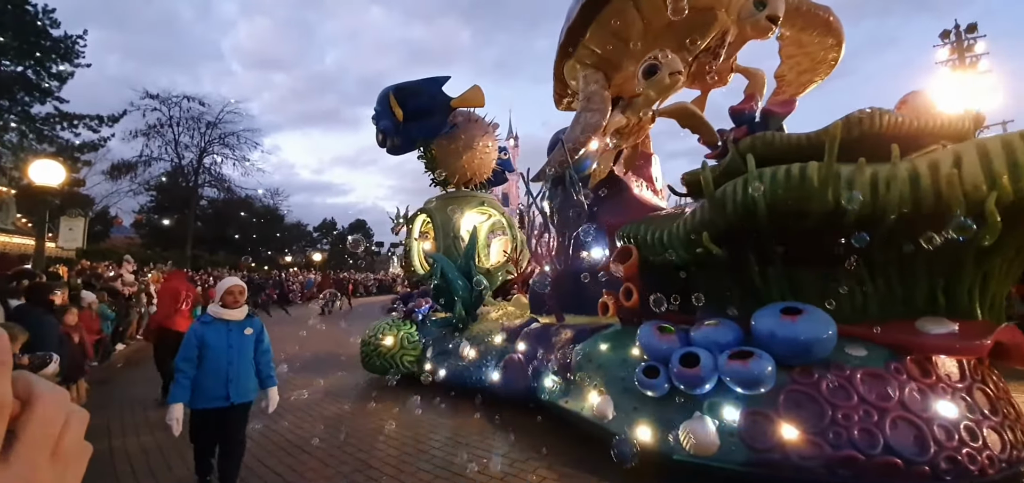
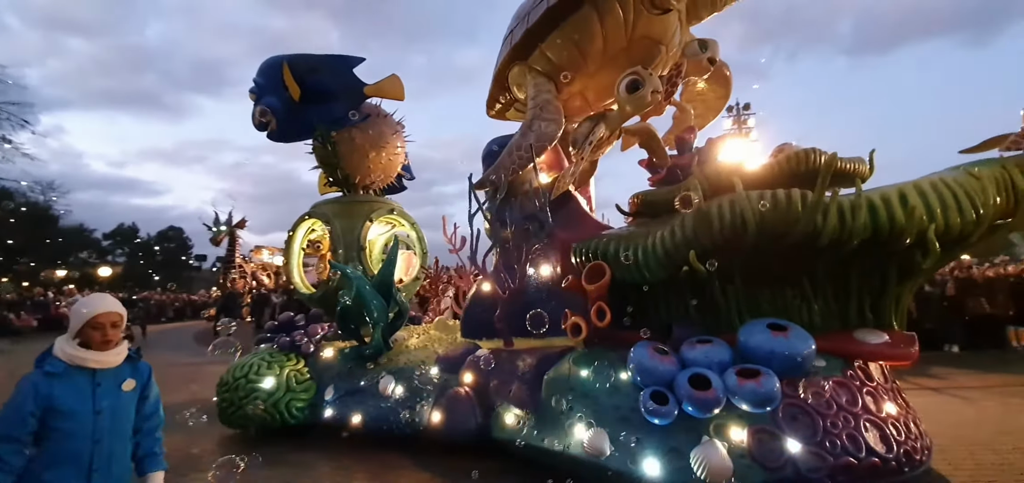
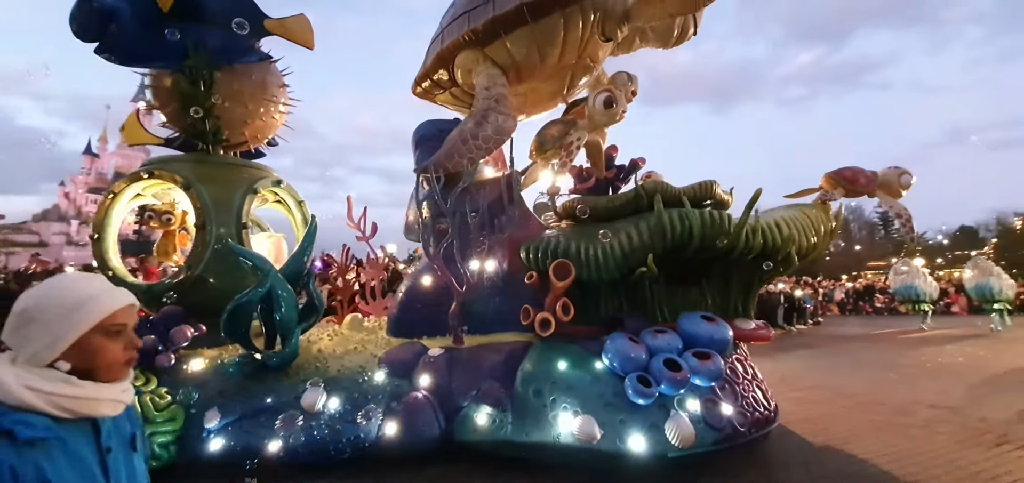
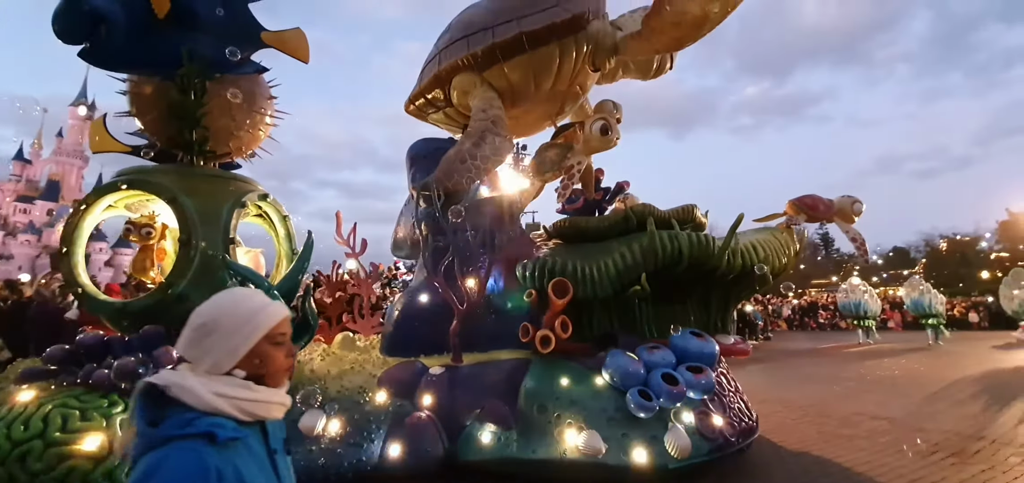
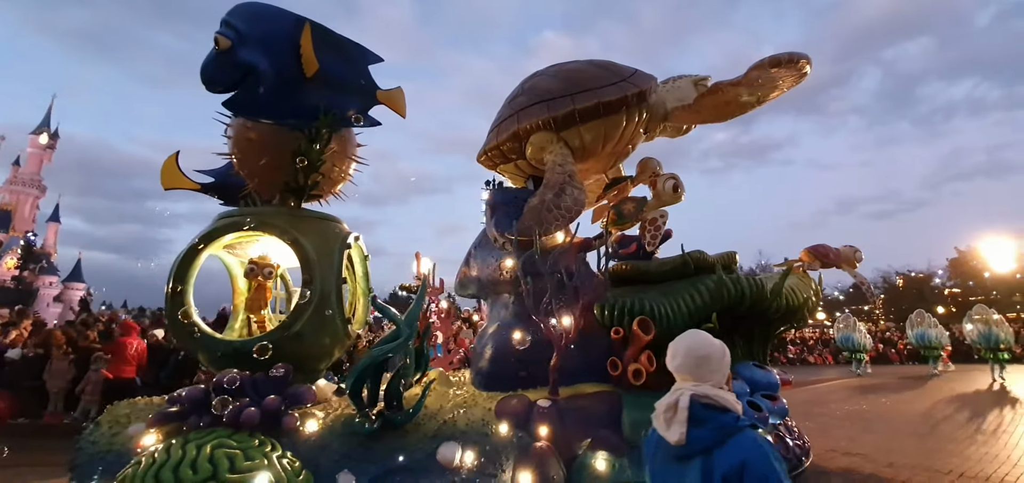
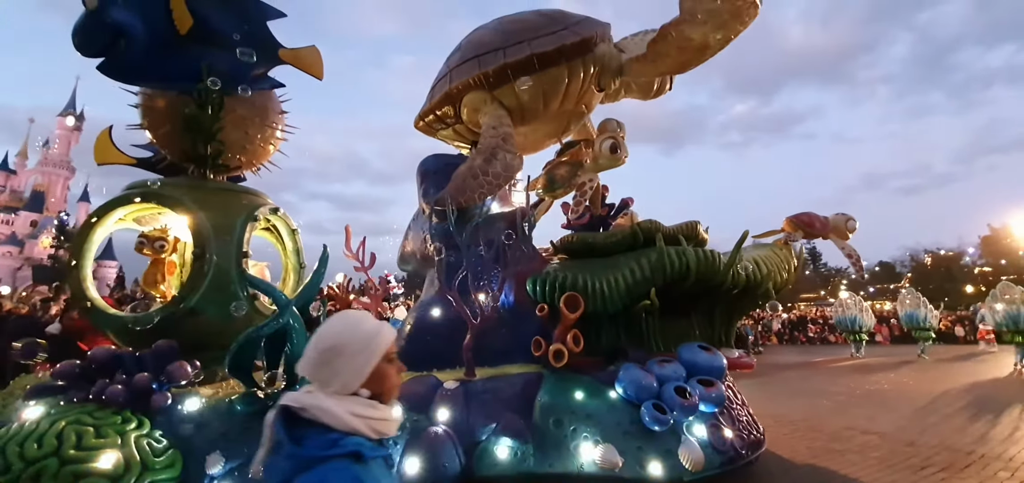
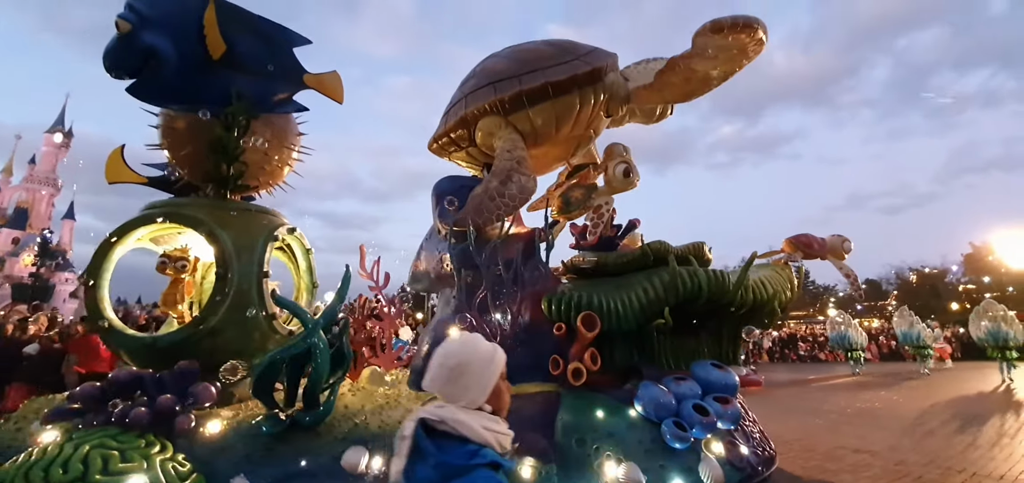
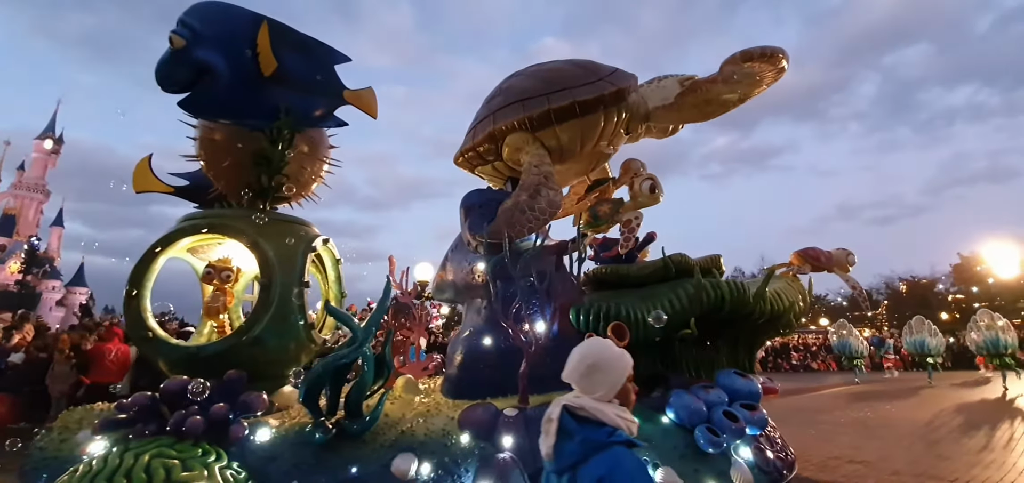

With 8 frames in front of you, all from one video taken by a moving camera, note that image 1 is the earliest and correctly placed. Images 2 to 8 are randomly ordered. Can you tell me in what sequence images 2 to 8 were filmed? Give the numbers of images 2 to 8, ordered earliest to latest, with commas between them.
2, 3, 4, 6, 7, 8, 5
